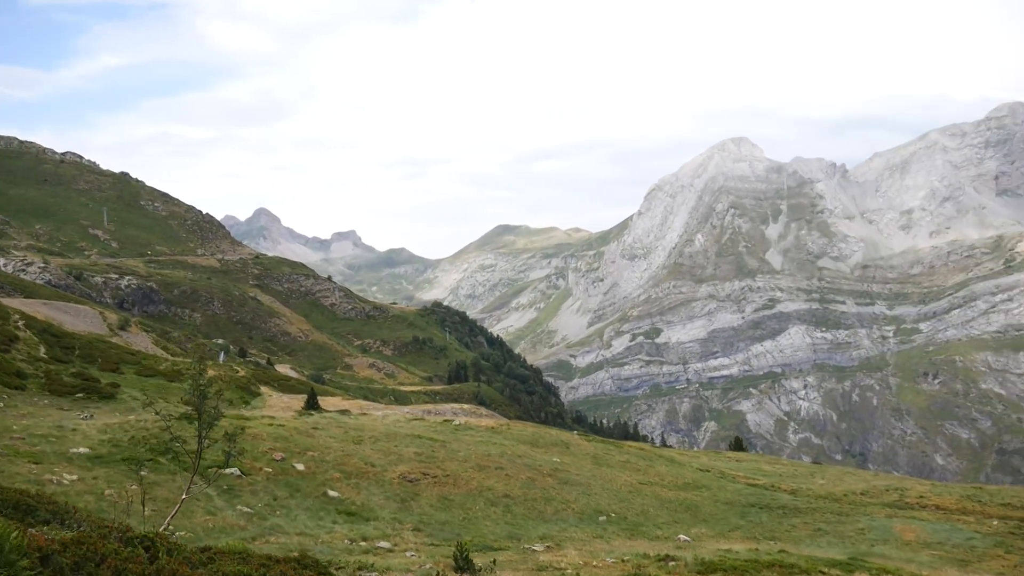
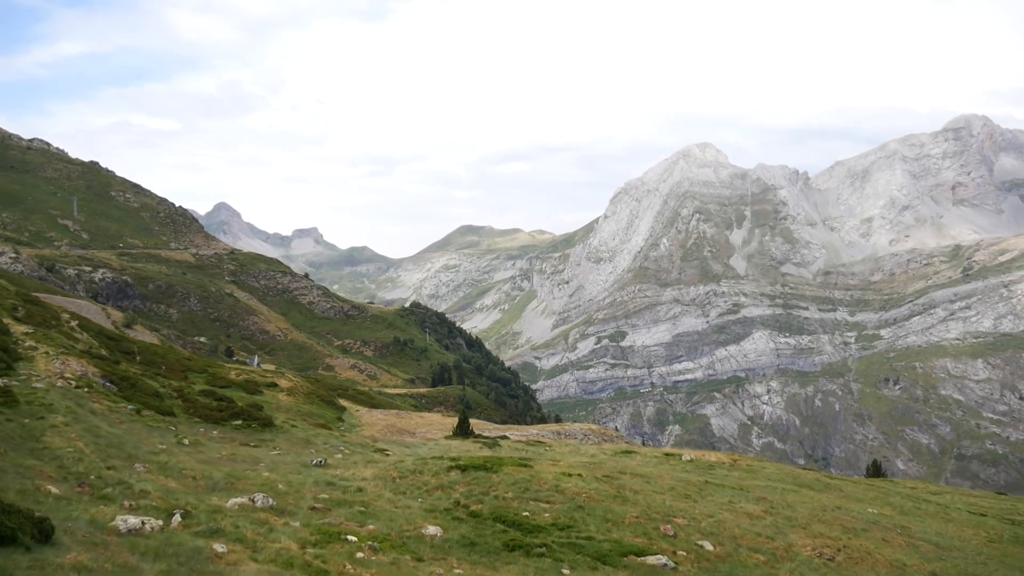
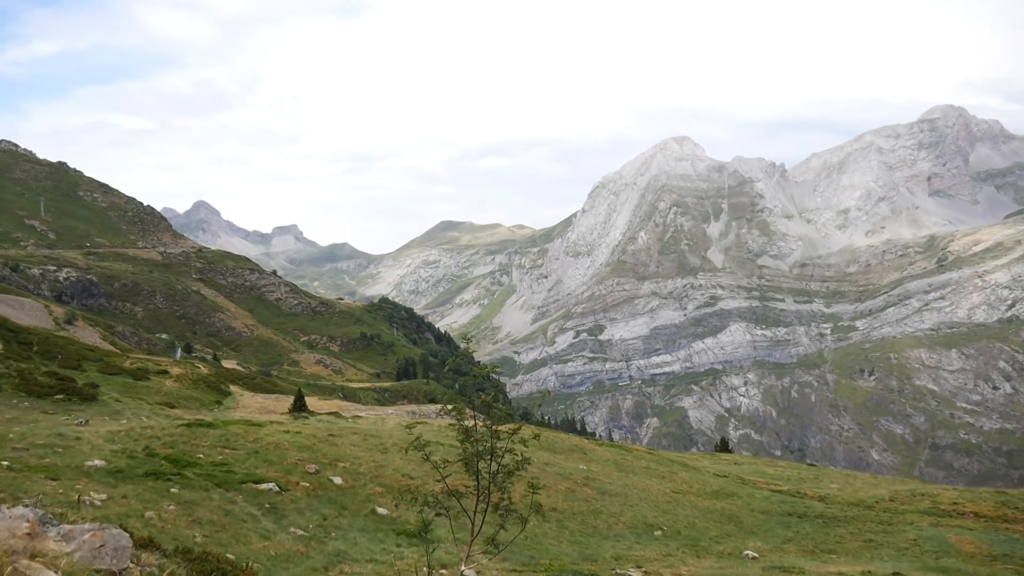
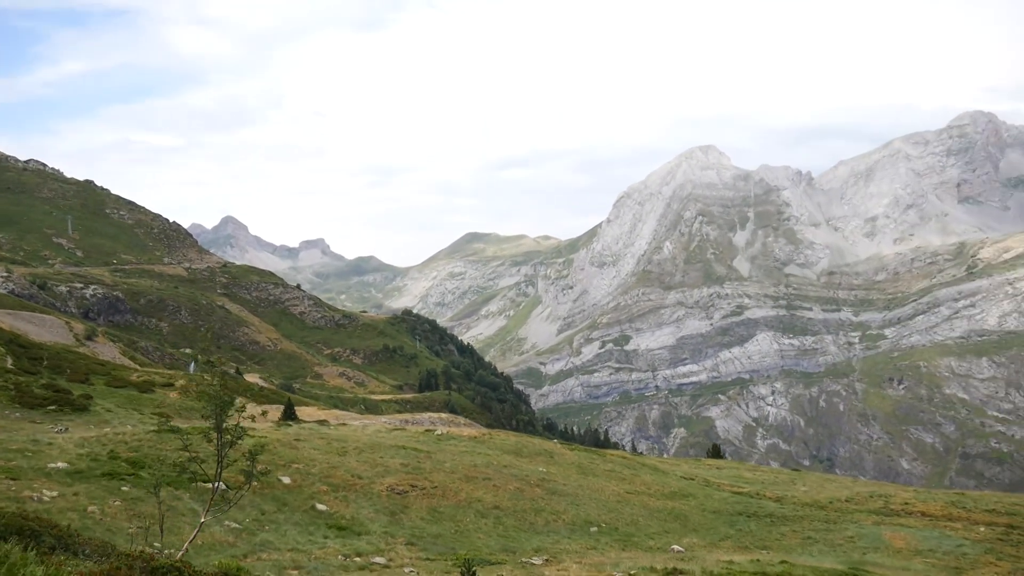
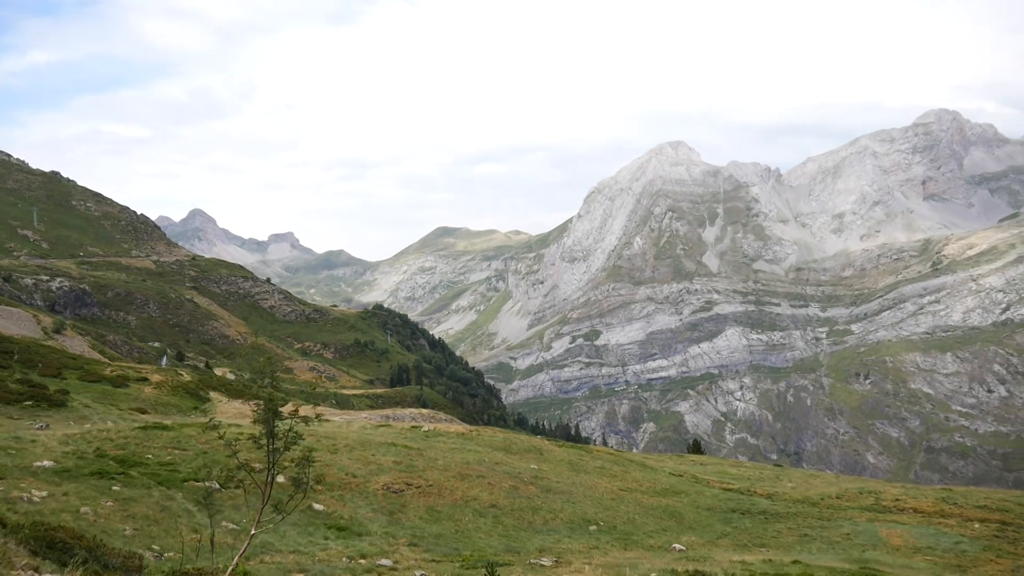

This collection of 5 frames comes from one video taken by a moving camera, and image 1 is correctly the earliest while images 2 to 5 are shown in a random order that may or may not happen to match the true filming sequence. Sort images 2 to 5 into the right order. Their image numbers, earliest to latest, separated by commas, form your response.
4, 5, 3, 2
